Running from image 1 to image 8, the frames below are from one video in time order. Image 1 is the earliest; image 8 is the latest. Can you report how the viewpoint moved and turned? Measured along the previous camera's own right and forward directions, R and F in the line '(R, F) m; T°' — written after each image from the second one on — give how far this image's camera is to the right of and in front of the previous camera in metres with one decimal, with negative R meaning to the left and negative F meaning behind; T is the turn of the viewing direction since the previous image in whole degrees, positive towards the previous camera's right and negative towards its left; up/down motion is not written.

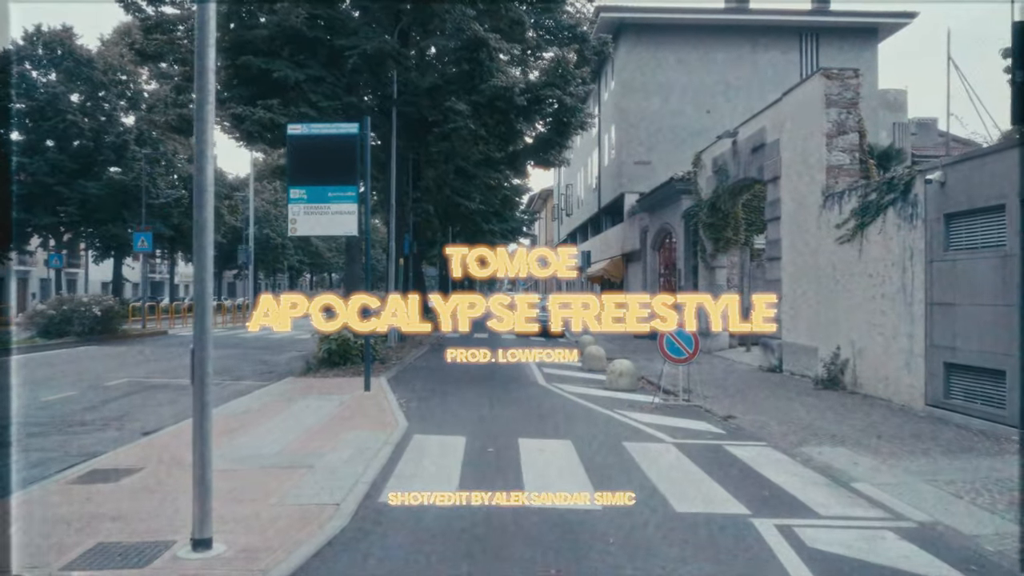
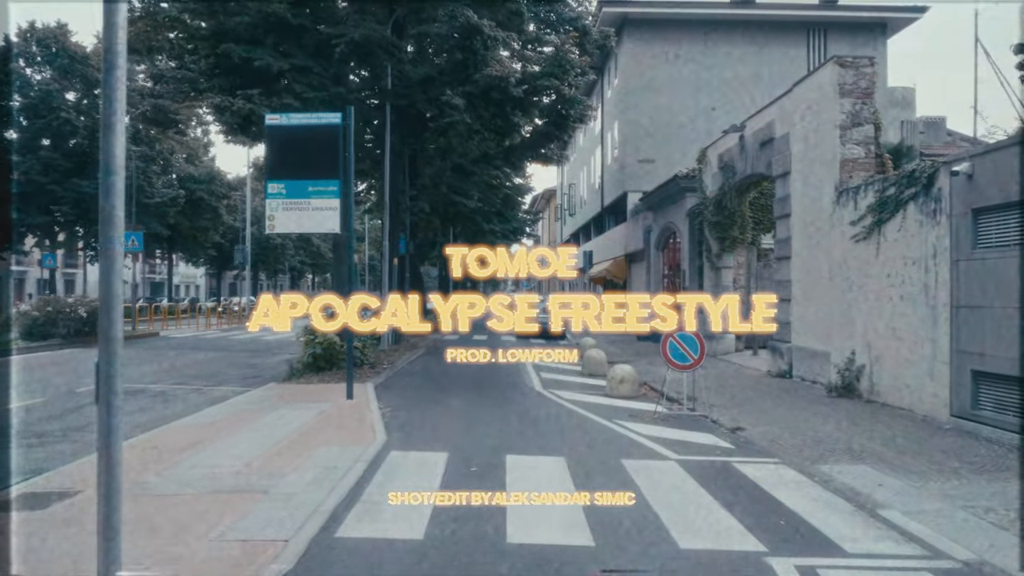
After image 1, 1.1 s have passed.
(+0.2, +0.9) m; 0°
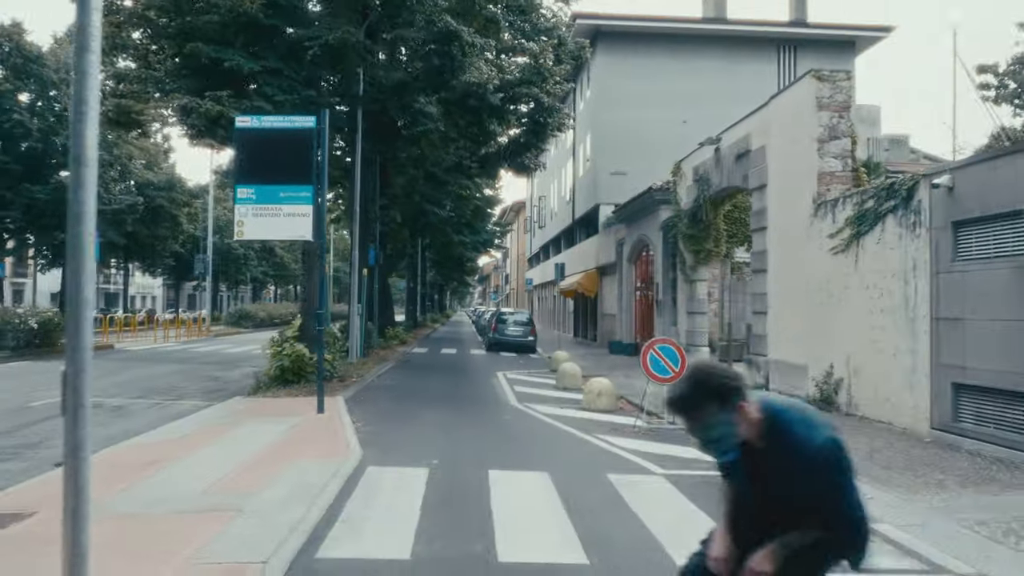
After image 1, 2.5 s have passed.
(-0.1, +0.2) m; +2°
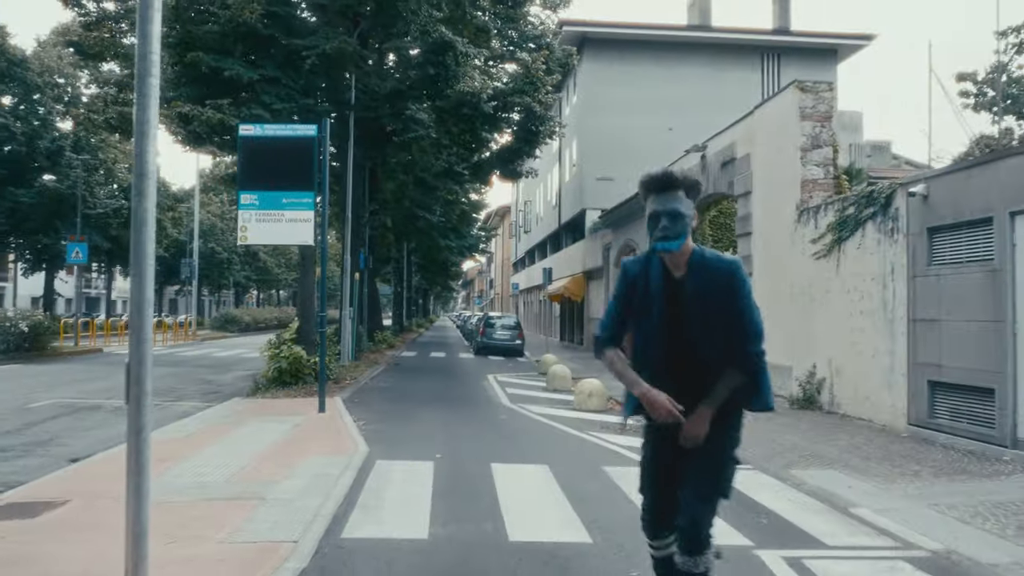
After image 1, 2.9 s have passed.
(-0.2, -0.4) m; +1°
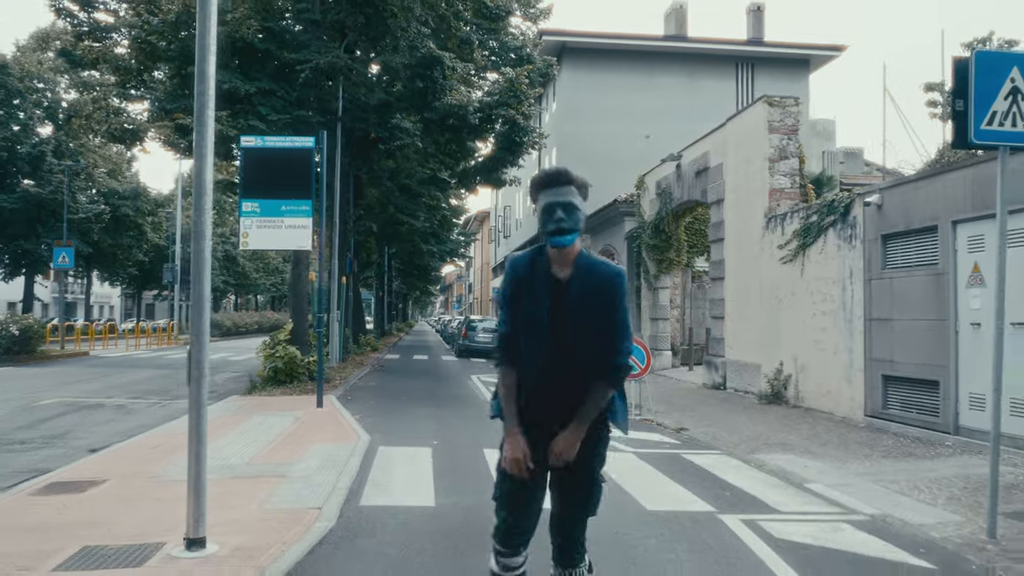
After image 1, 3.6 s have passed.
(-0.1, -0.8) m; +2°
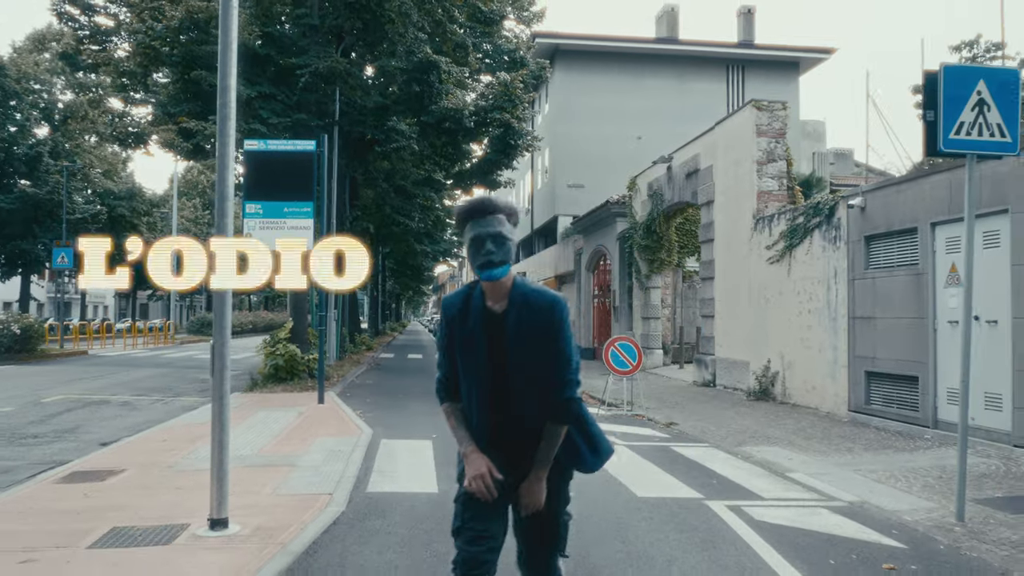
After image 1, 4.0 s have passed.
(-0.1, -0.4) m; +1°
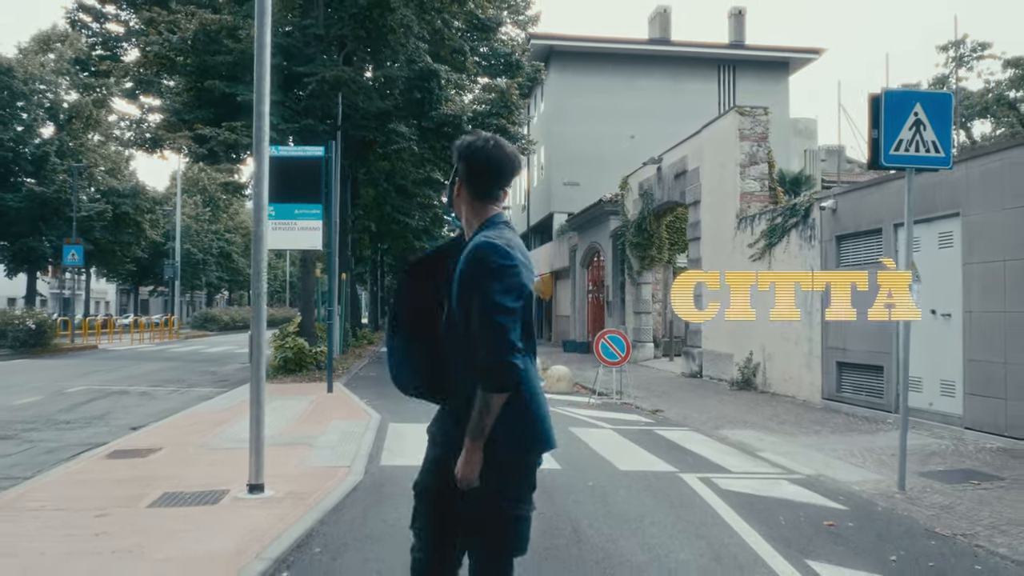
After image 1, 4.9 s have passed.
(0.0, -0.9) m; 0°
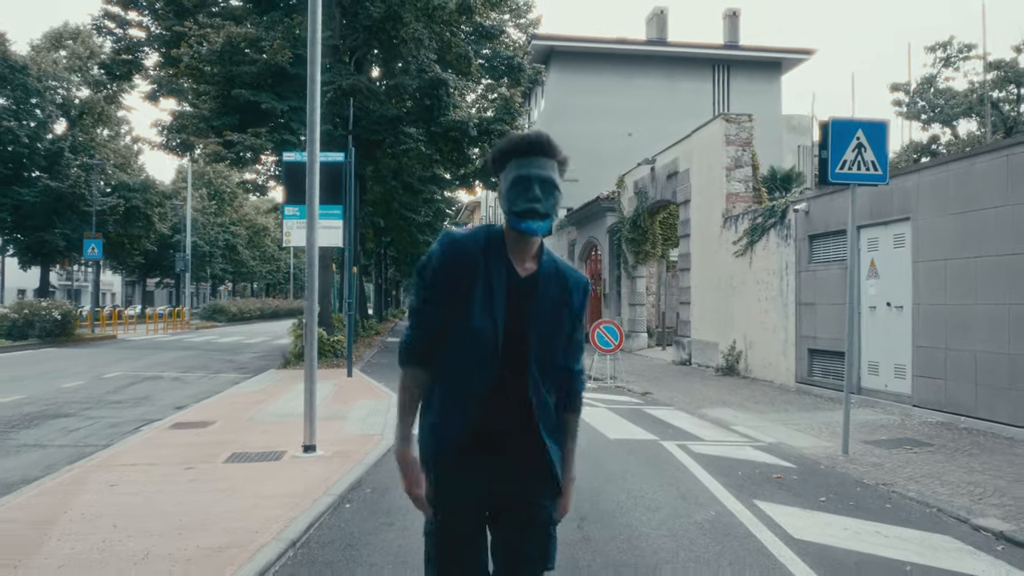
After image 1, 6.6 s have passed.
(-0.1, -1.4) m; 0°
